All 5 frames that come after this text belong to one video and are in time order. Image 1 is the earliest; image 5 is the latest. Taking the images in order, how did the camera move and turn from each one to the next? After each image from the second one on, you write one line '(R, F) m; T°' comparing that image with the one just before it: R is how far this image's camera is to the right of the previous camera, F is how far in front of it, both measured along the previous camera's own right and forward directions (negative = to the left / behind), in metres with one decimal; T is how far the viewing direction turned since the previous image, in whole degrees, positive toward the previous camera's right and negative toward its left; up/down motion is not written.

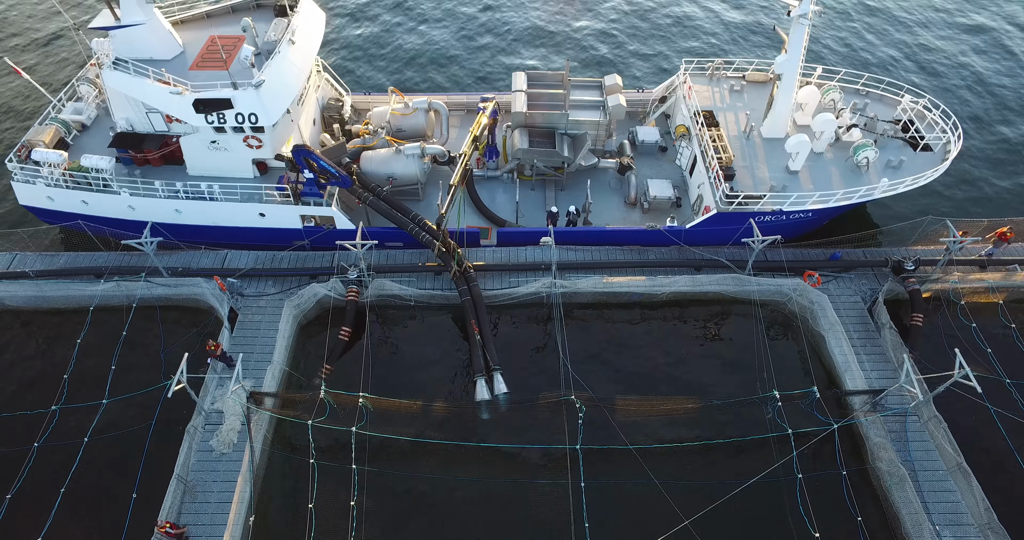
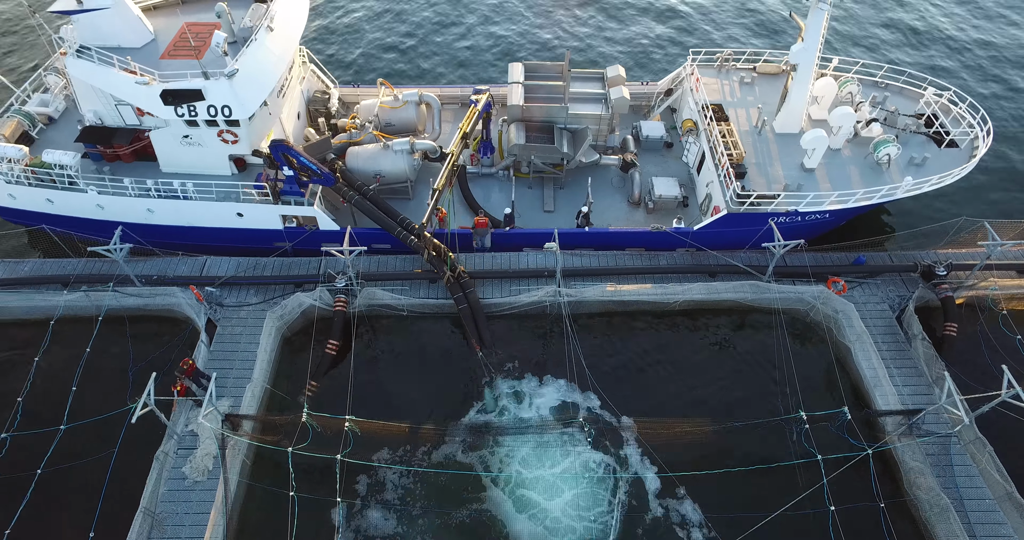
(-0.2, +1.8) m; 0°
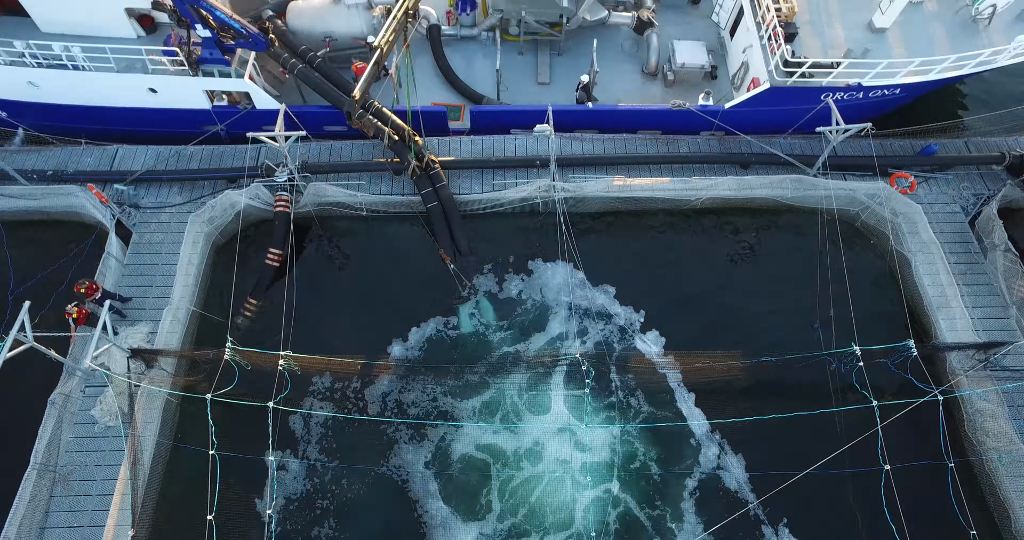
(+0.5, +4.1) m; 0°
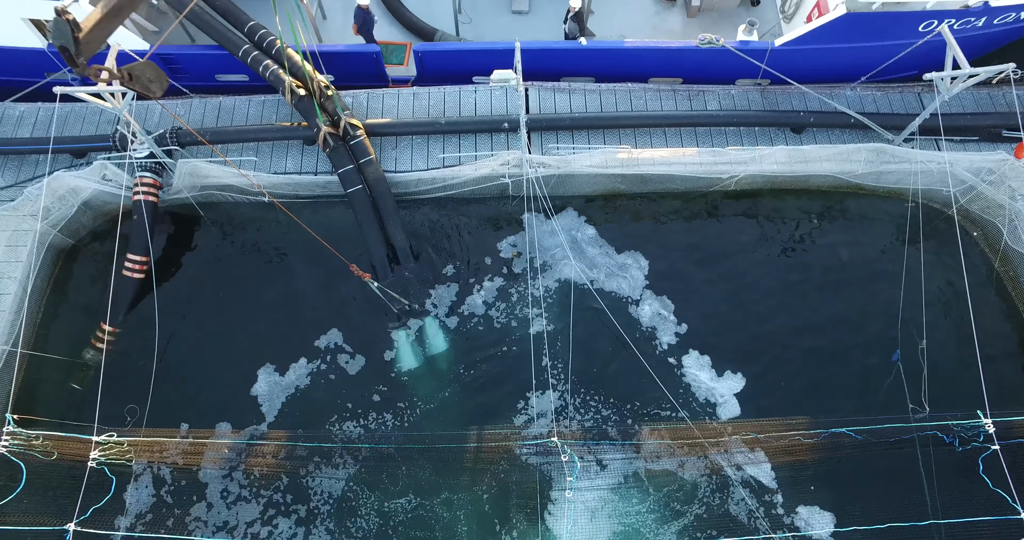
(+0.9, +5.1) m; 0°
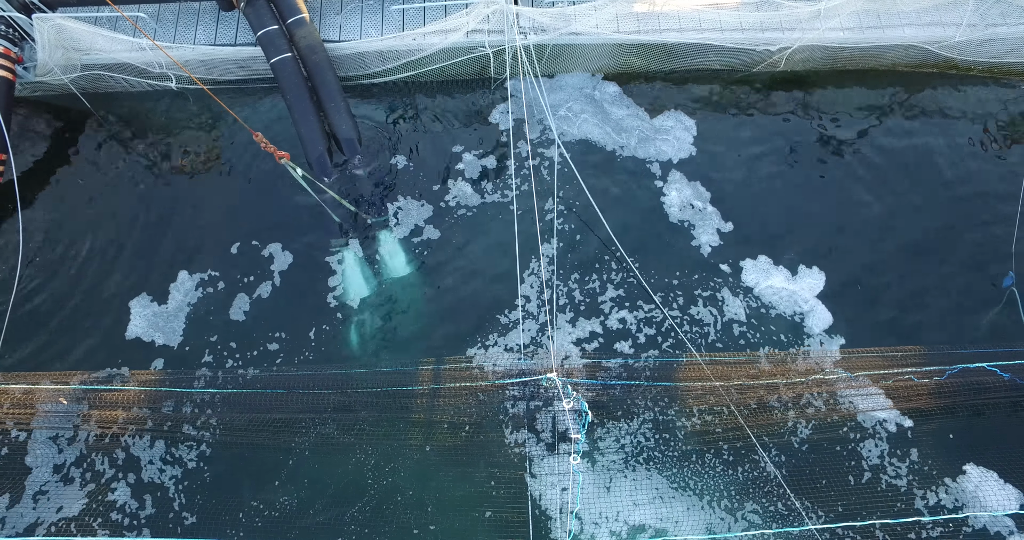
(+0.2, +3.0) m; 0°
